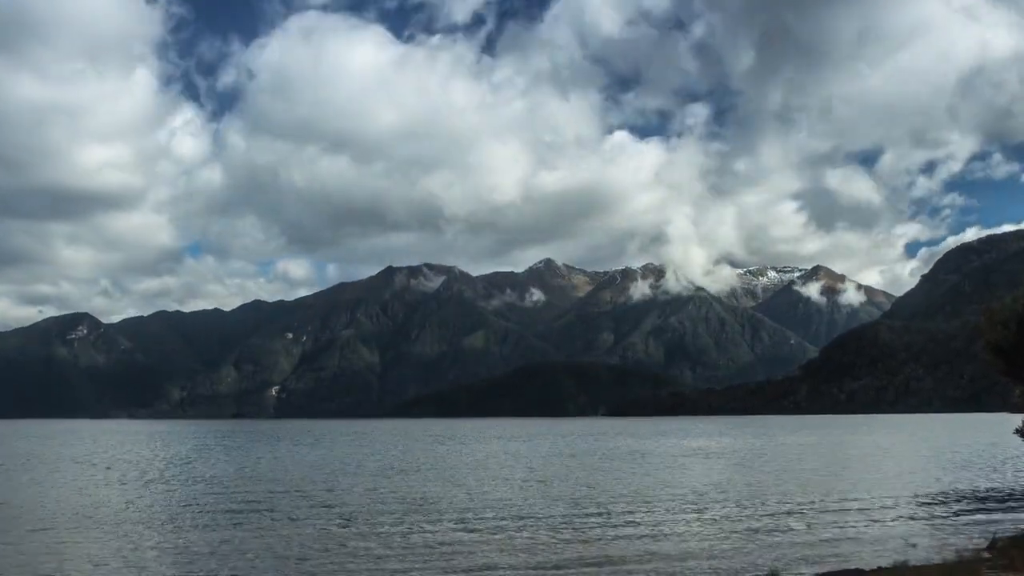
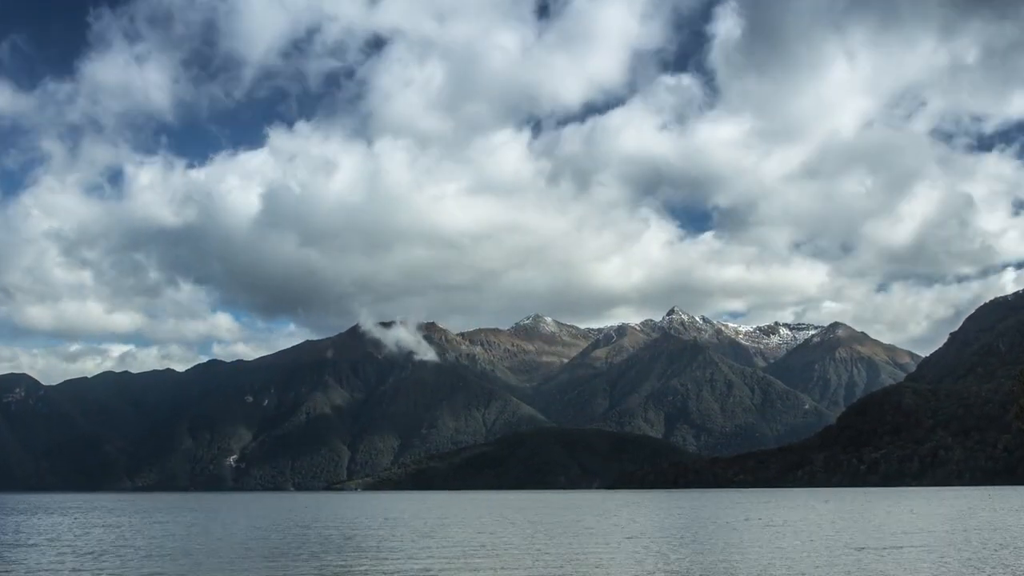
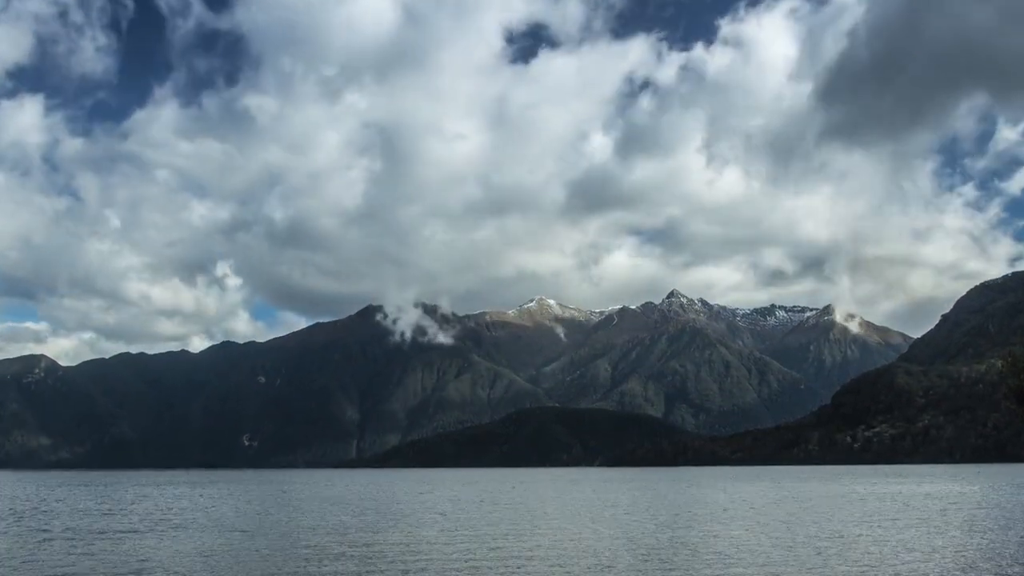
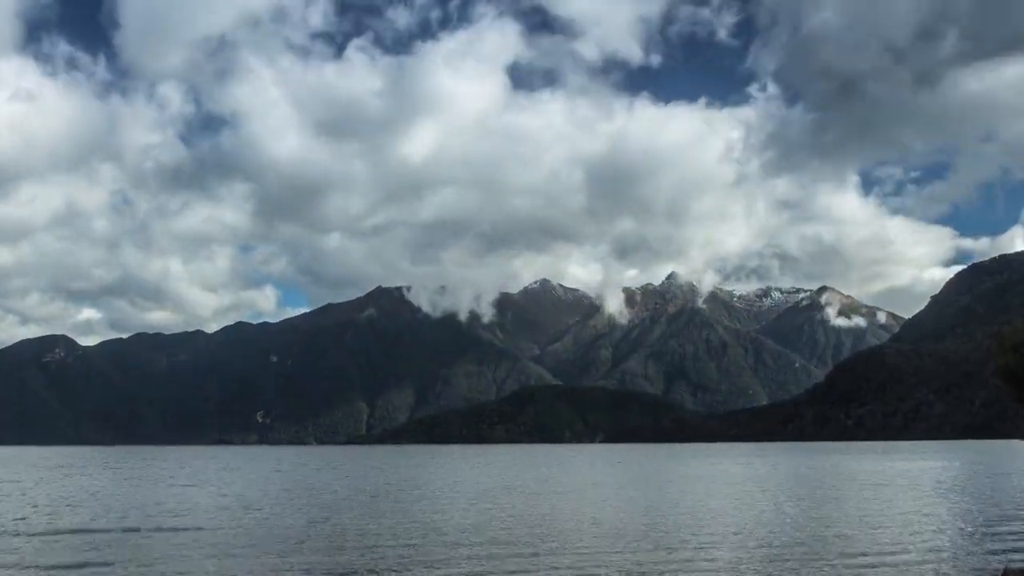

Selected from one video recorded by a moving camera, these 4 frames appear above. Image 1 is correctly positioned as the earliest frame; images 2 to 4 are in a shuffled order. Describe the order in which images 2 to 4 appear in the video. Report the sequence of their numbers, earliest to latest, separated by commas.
4, 3, 2
